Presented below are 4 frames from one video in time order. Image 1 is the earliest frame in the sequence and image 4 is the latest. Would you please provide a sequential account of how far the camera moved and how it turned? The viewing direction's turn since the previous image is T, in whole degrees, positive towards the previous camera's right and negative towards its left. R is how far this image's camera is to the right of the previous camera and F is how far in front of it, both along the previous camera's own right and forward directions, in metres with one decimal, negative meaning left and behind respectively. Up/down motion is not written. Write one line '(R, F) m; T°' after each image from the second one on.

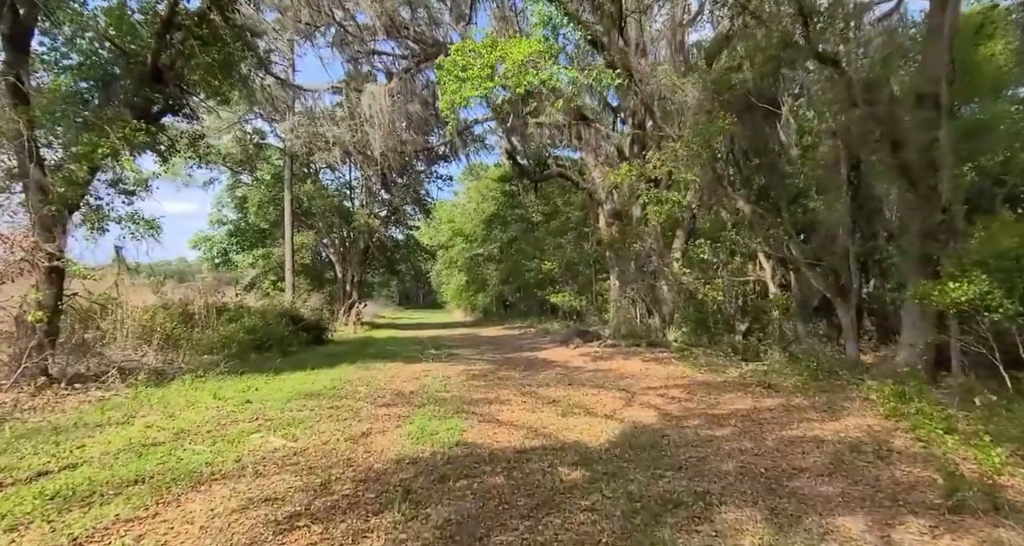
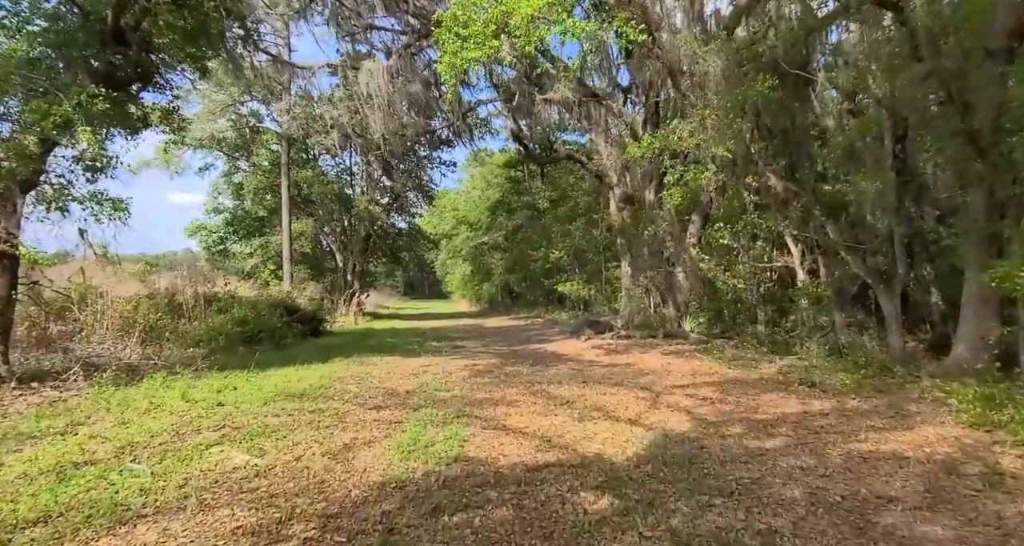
(0.0, +0.7) m; -1°
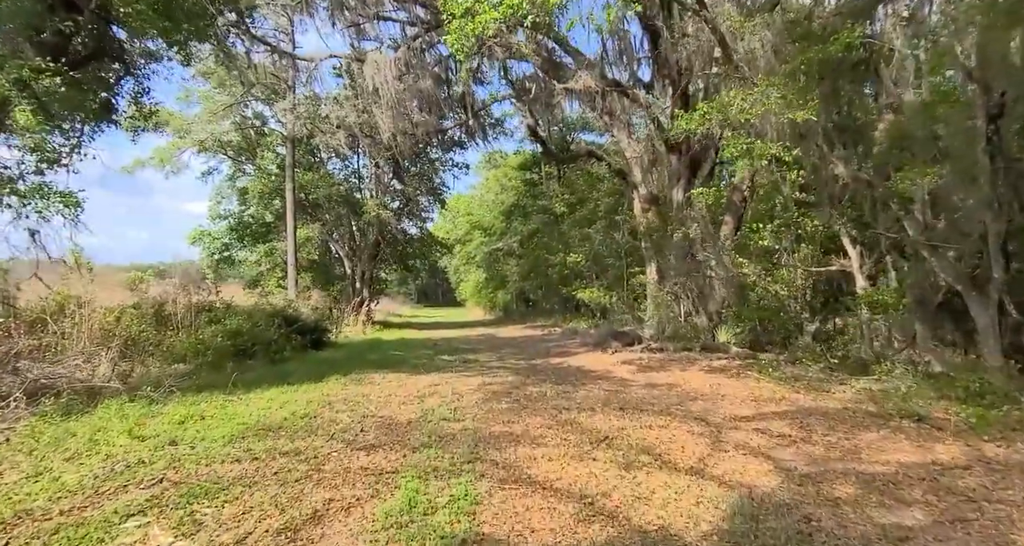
(-0.1, +1.0) m; -1°
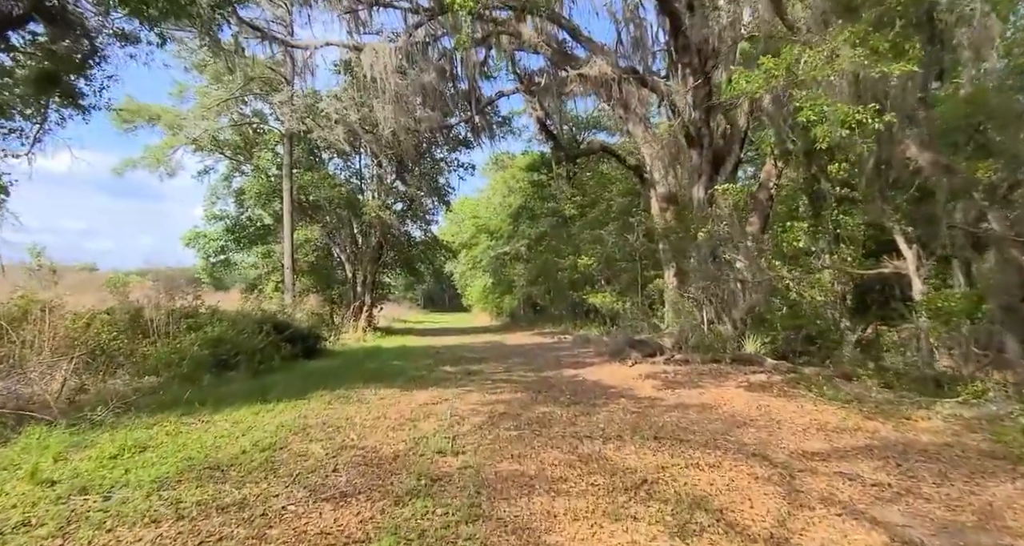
(0.0, +0.9) m; -1°
